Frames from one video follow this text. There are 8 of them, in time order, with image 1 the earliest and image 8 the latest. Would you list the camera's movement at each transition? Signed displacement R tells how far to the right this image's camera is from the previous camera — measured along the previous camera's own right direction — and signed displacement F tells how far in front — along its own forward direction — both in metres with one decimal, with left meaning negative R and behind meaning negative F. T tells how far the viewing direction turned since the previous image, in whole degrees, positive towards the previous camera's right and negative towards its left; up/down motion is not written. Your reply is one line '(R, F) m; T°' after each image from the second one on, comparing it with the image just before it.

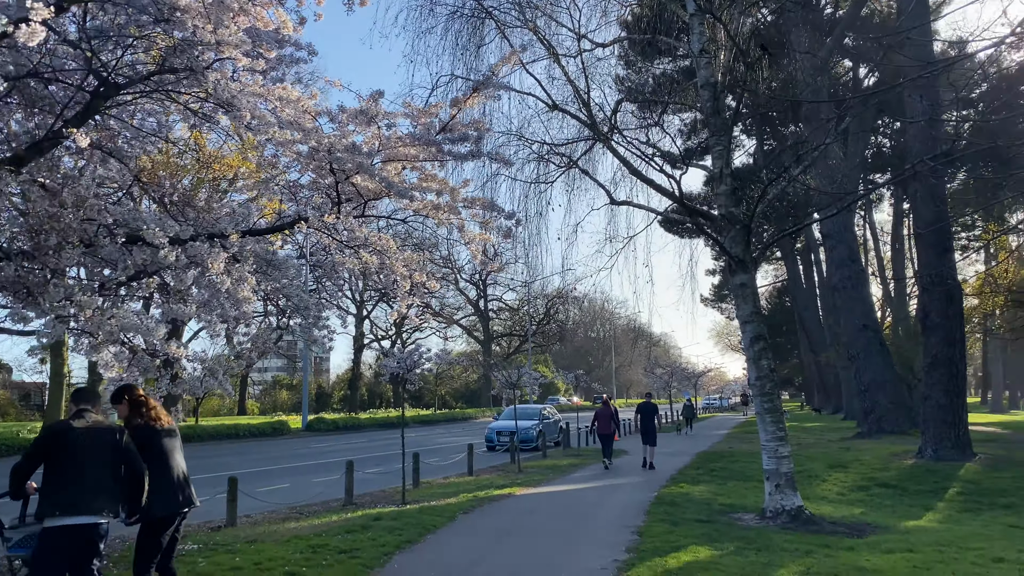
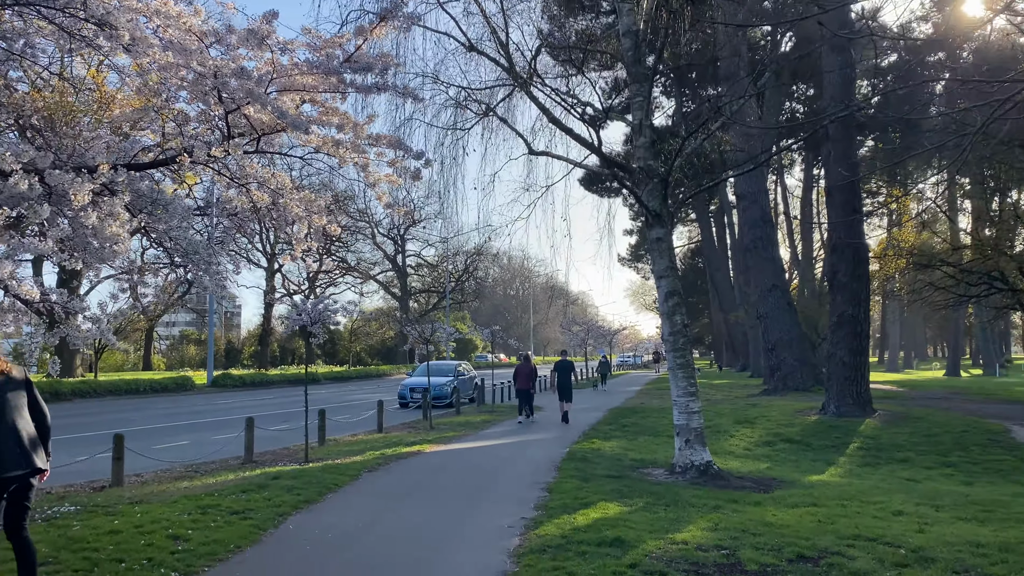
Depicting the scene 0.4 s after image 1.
(+0.1, +0.4) m; +6°
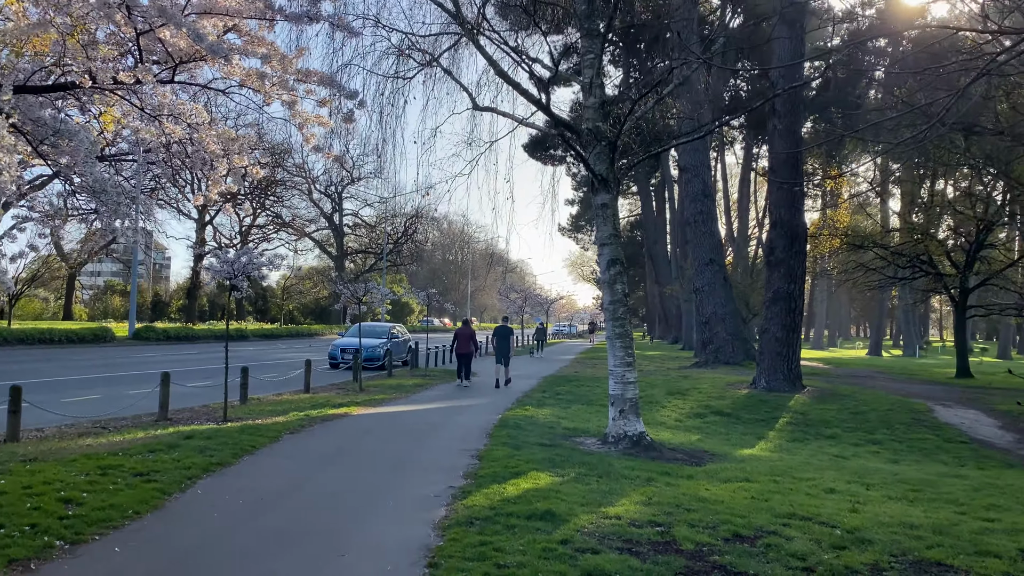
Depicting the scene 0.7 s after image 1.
(0.0, +0.4) m; +4°
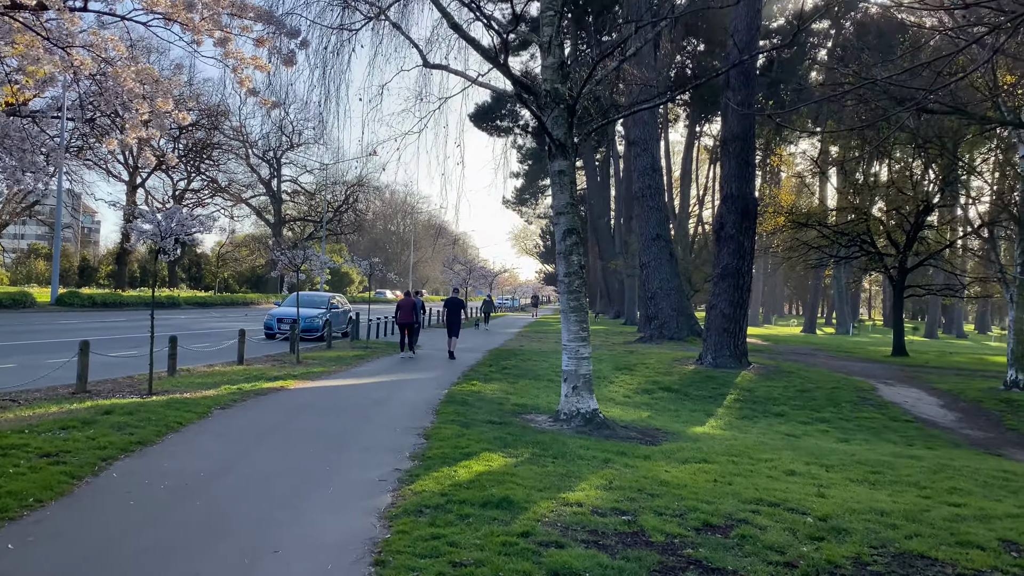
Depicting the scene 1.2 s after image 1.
(-0.1, +0.5) m; +4°
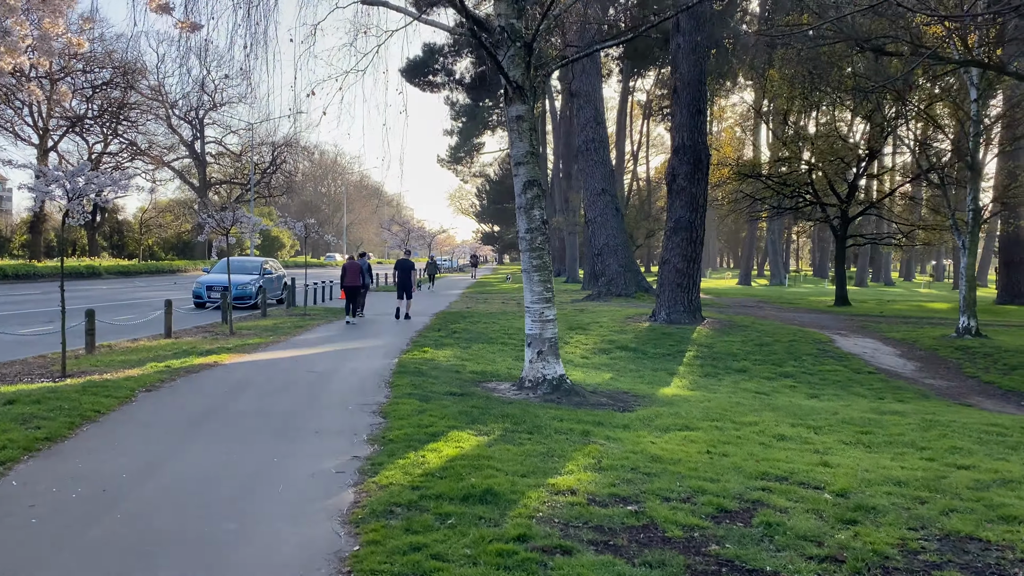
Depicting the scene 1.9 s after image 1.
(-0.2, +0.8) m; +4°
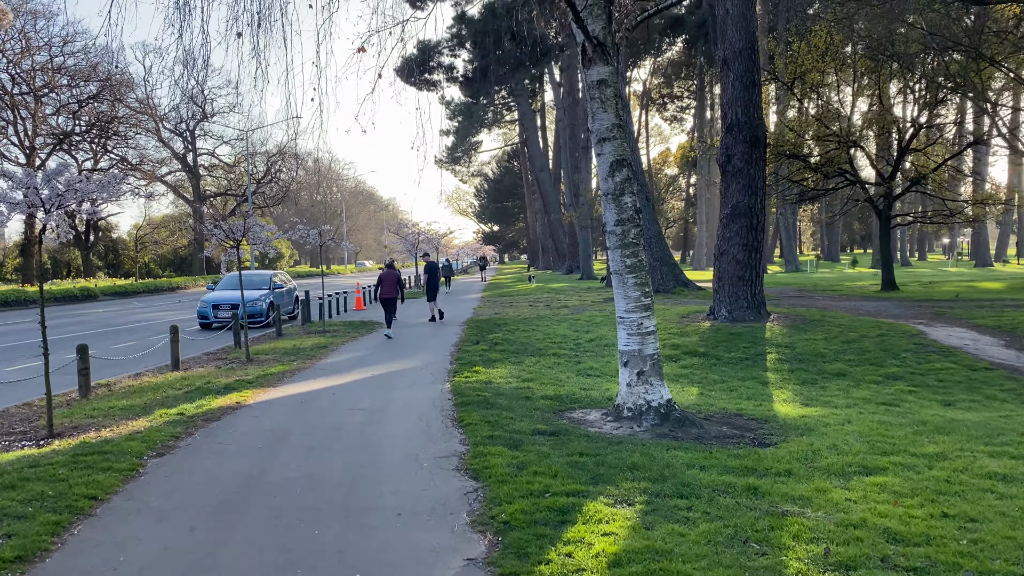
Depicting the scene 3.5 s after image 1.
(-0.8, +1.7) m; 0°
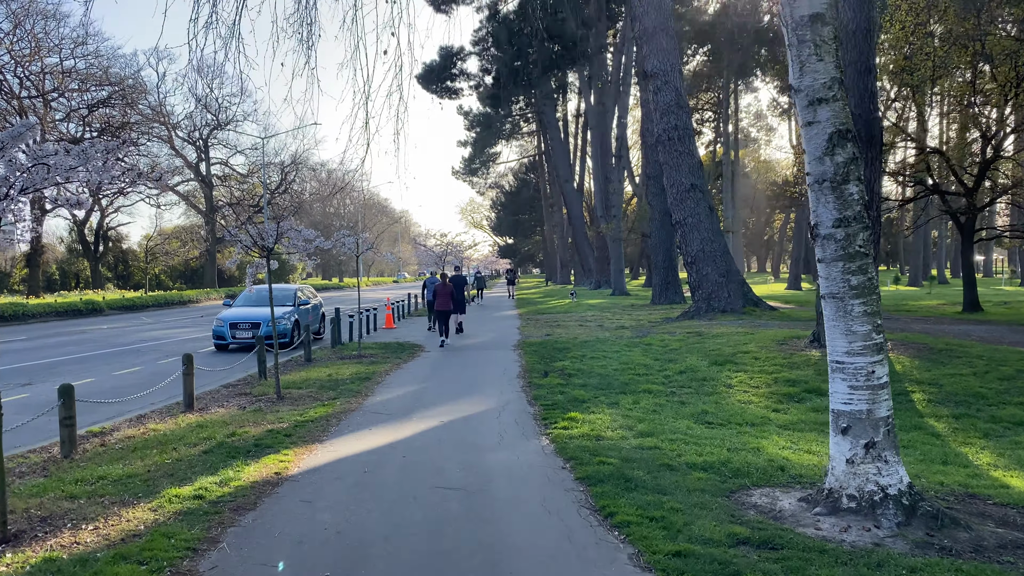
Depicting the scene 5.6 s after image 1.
(-0.9, +2.2) m; -1°
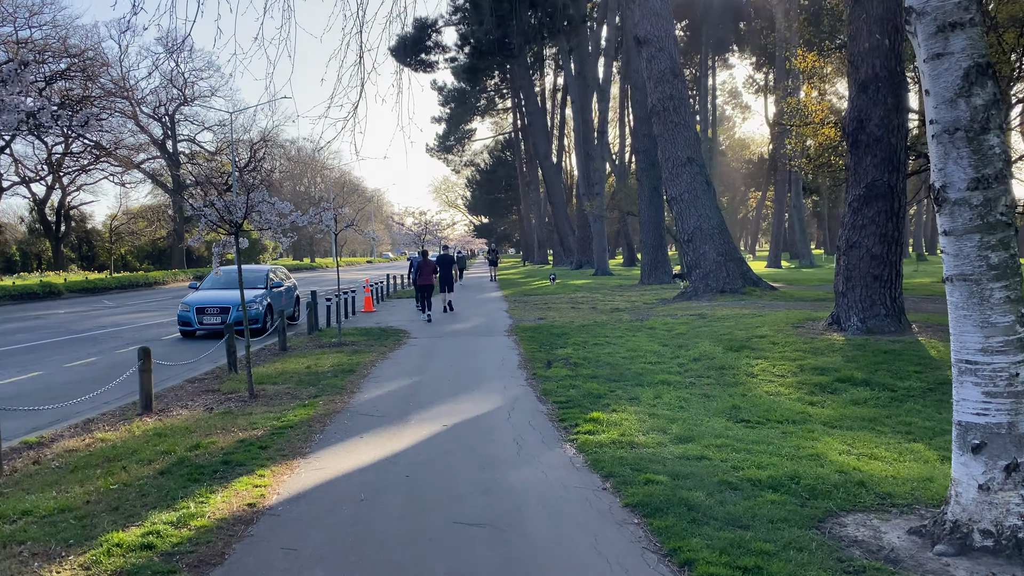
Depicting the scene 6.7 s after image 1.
(-0.3, +1.1) m; +2°
